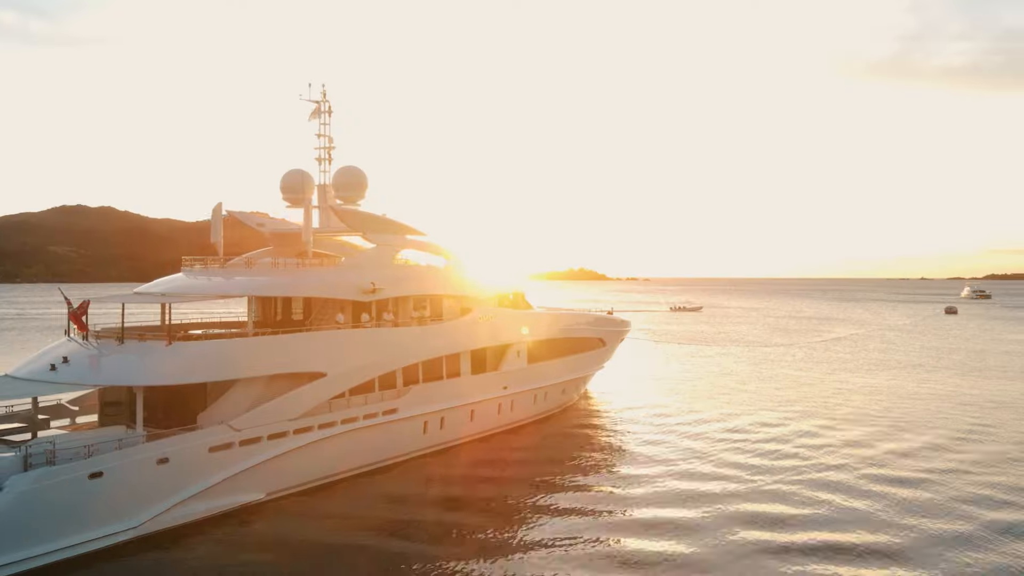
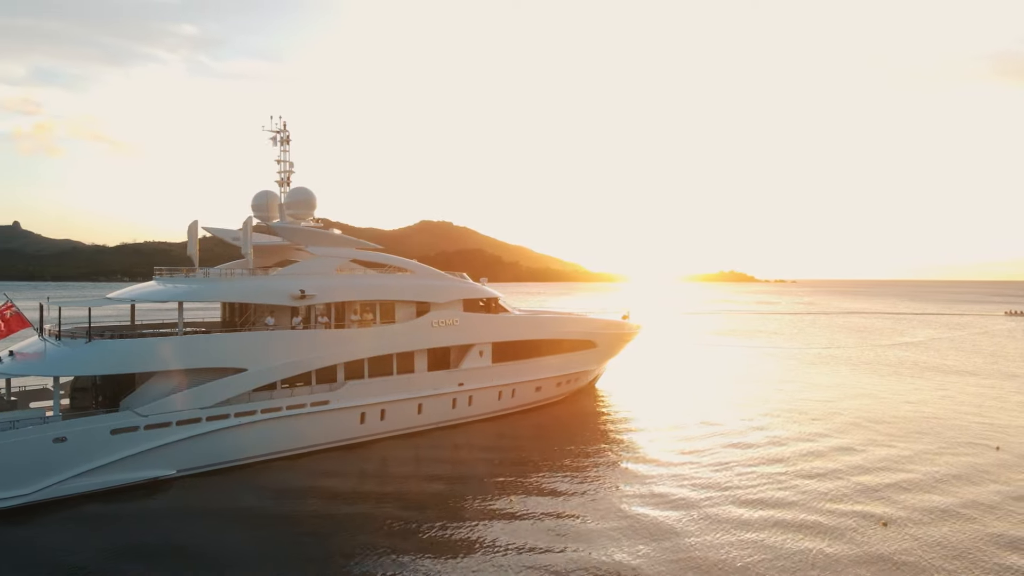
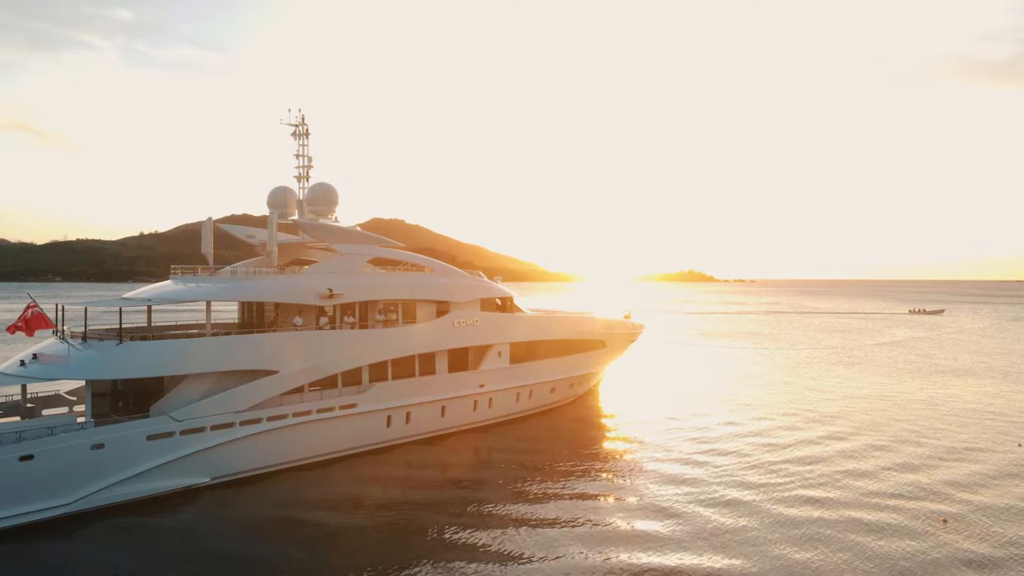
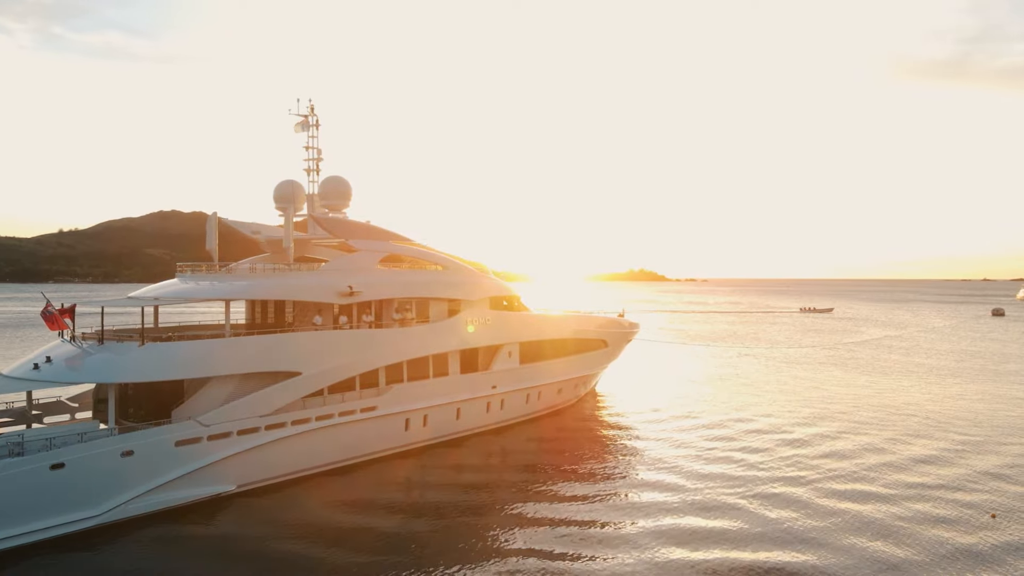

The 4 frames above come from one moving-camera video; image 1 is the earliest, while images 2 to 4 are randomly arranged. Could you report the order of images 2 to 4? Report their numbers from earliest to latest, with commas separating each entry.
4, 3, 2
